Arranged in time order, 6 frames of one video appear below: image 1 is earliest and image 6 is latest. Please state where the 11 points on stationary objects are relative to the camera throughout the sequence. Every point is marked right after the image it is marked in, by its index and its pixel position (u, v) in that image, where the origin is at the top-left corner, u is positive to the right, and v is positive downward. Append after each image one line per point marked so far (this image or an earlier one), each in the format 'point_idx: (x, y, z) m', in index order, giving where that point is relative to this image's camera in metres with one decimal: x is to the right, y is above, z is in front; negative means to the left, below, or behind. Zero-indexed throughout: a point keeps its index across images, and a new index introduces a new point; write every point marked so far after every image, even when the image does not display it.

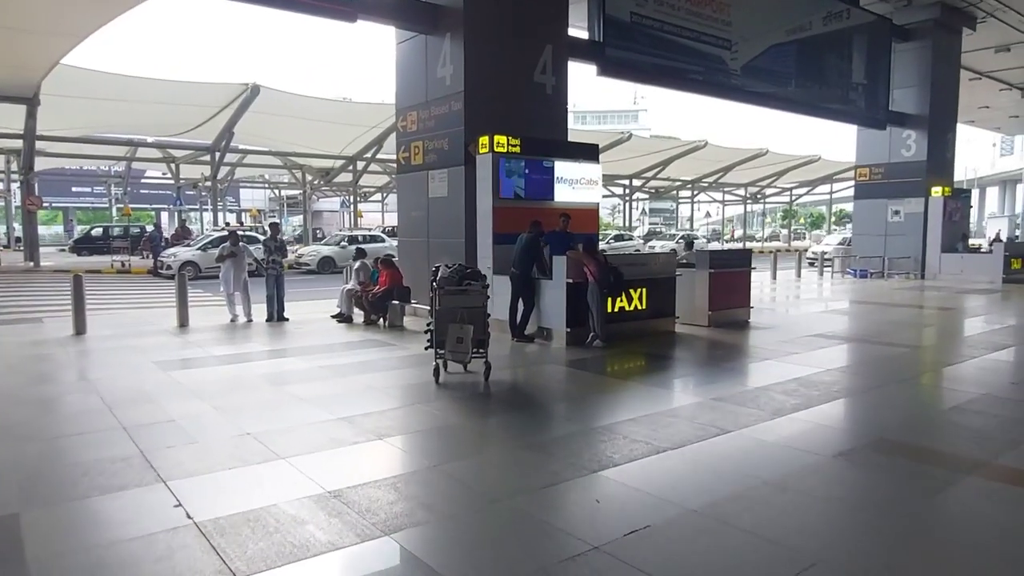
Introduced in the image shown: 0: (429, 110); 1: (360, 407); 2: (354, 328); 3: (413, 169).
0: (-1.4, +3.0, +11.9) m
1: (-1.3, -1.0, +6.1) m
2: (-2.6, -0.7, +11.4) m
3: (-1.8, +2.1, +12.5) m
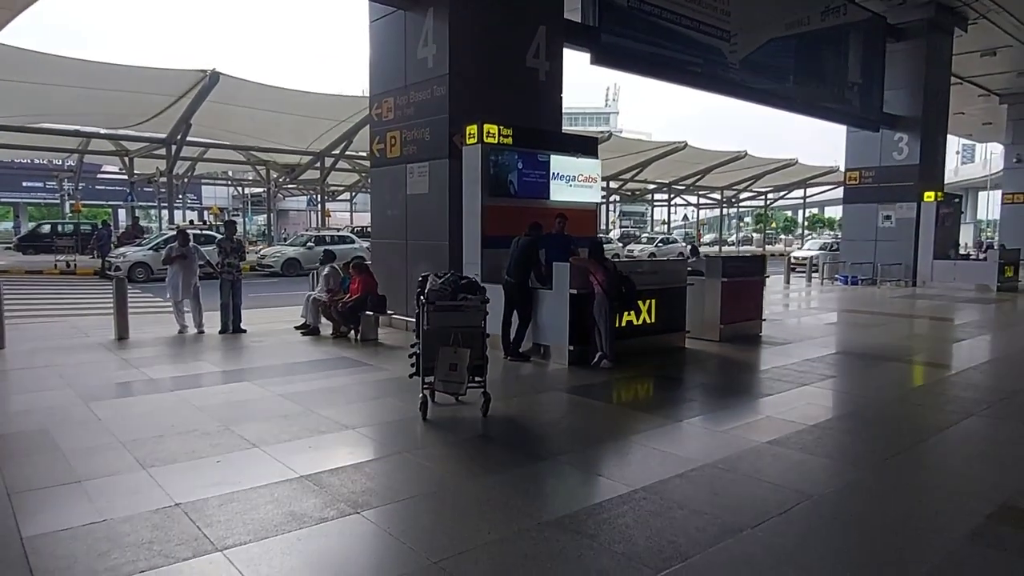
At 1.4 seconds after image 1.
0: (-1.6, +2.9, +10.6) m
1: (-1.2, -1.2, +4.7) m
2: (-2.7, -0.8, +10.0) m
3: (-2.0, +2.0, +11.1) m
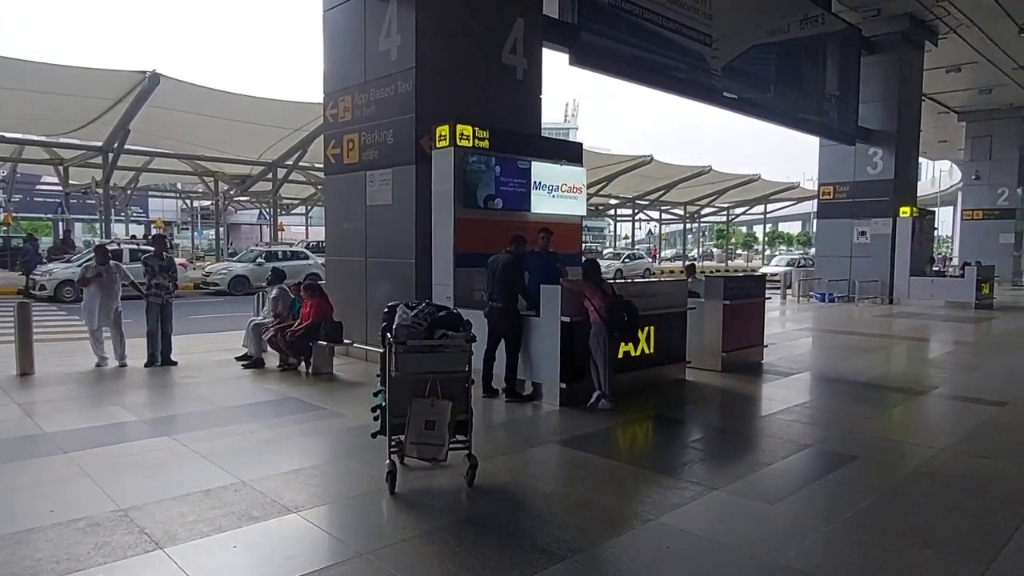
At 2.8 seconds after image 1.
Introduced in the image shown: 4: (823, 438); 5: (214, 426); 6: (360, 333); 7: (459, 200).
0: (-1.9, +2.6, +9.3) m
1: (-1.2, -1.3, +3.4) m
2: (-3.0, -1.1, +8.6) m
3: (-2.3, +1.6, +9.8) m
4: (+2.8, -1.4, +6.3) m
5: (-2.7, -1.2, +6.2) m
6: (-2.1, -0.6, +9.7) m
7: (-0.6, +1.0, +8.1) m
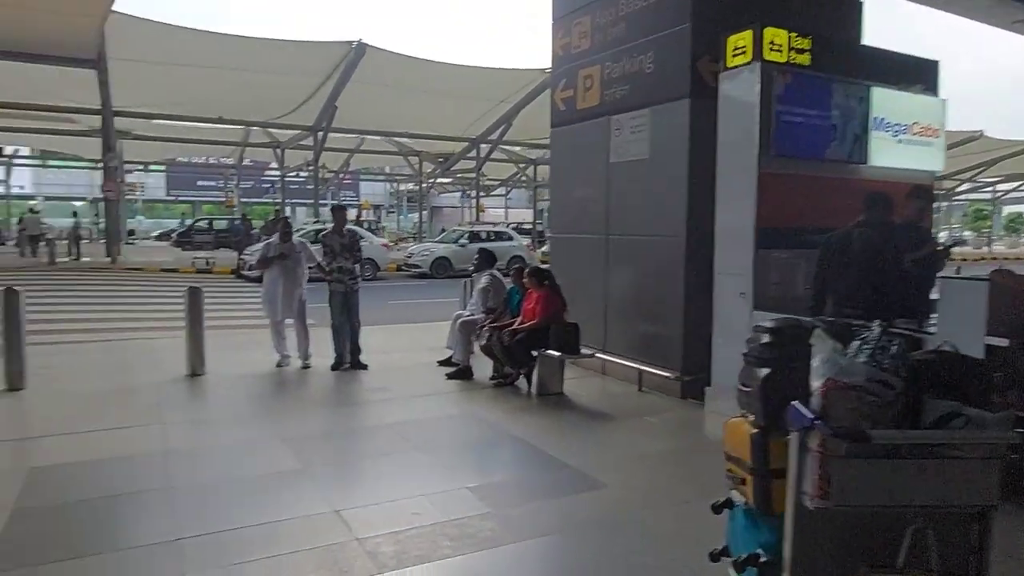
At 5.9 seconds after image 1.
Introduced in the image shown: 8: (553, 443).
0: (+1.0, +2.7, +6.7) m
1: (0.0, -1.4, +0.9) m
2: (-0.3, -1.0, +6.4) m
3: (+0.7, +1.8, +7.4) m
4: (+4.6, -1.4, +2.7) m
5: (-0.6, -1.2, +4.1) m
6: (+0.8, -0.5, +7.2) m
7: (+1.9, +1.1, +5.3) m
8: (+0.3, -1.1, +4.9) m
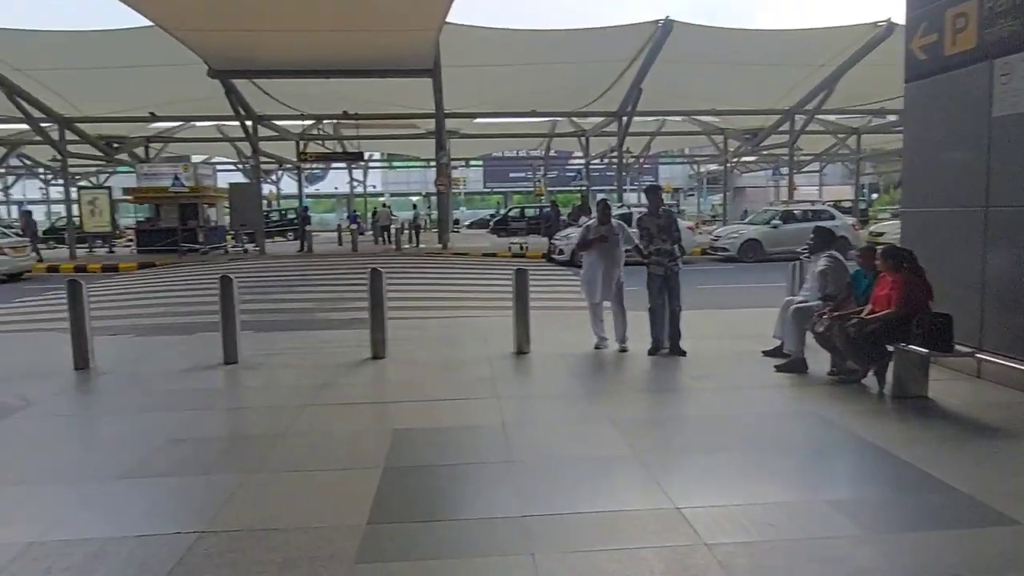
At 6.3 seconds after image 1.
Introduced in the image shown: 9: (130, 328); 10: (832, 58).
0: (+3.8, +2.8, +5.4) m
1: (+0.5, -1.3, +0.6) m
2: (+2.4, -0.8, +5.7) m
3: (+3.8, +1.9, +6.1) m
4: (+5.5, -1.4, +0.3) m
5: (+1.2, -1.1, +3.7) m
6: (+3.8, -0.4, +6.0) m
7: (+4.0, +1.2, +3.7) m
8: (+2.4, -1.0, +4.1) m
9: (-5.3, -0.6, +9.7) m
10: (+9.0, +6.5, +19.8) m
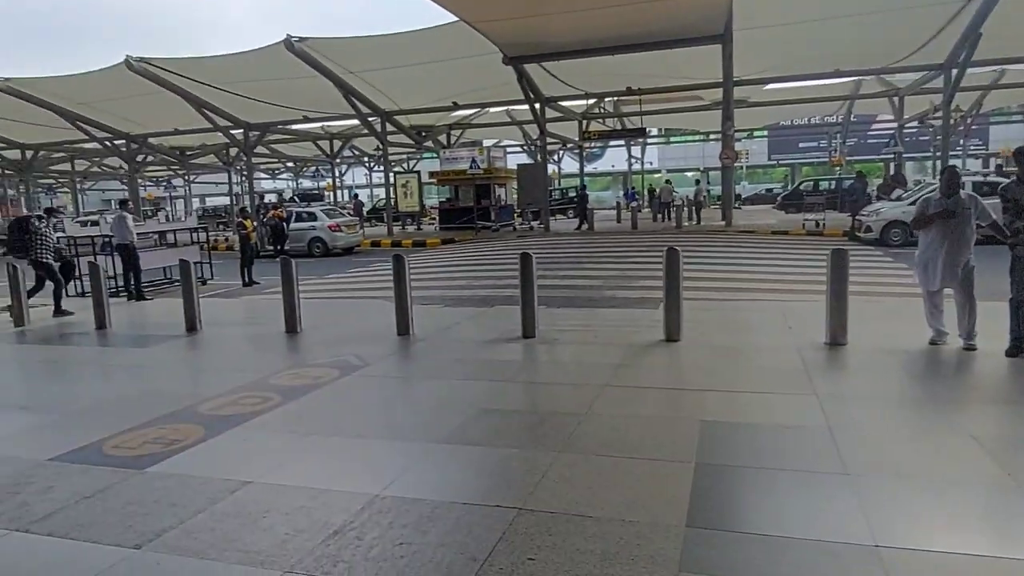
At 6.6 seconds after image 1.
0: (+5.8, +2.8, +3.2) m
1: (+0.9, -1.4, +0.1) m
2: (+4.5, -0.8, +4.1) m
3: (+6.0, +1.9, +3.9) m
4: (+5.3, -1.6, -2.0) m
5: (+2.7, -1.0, +2.7) m
6: (+5.9, -0.3, +3.8) m
7: (+5.3, +1.1, +1.6) m
8: (+3.9, -1.0, +2.7) m
9: (-1.1, -0.2, +10.7) m
10: (+16.0, +6.7, +14.5) m
